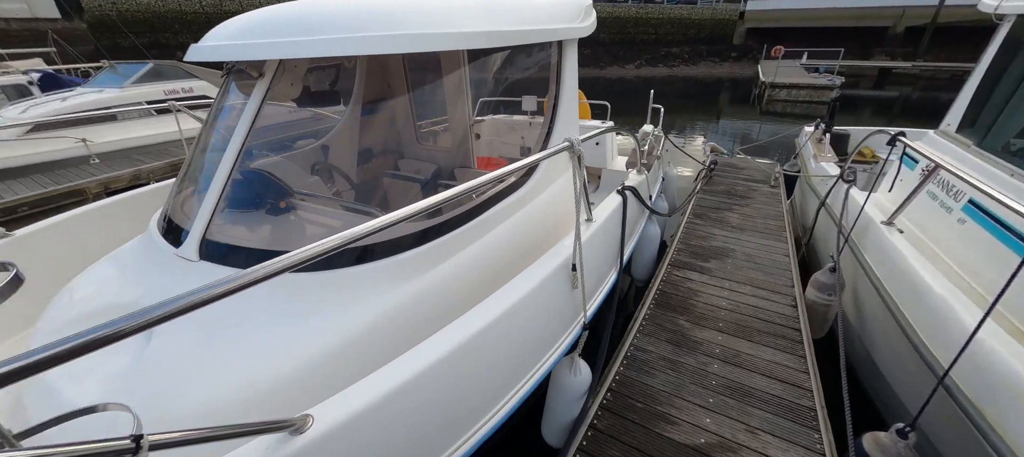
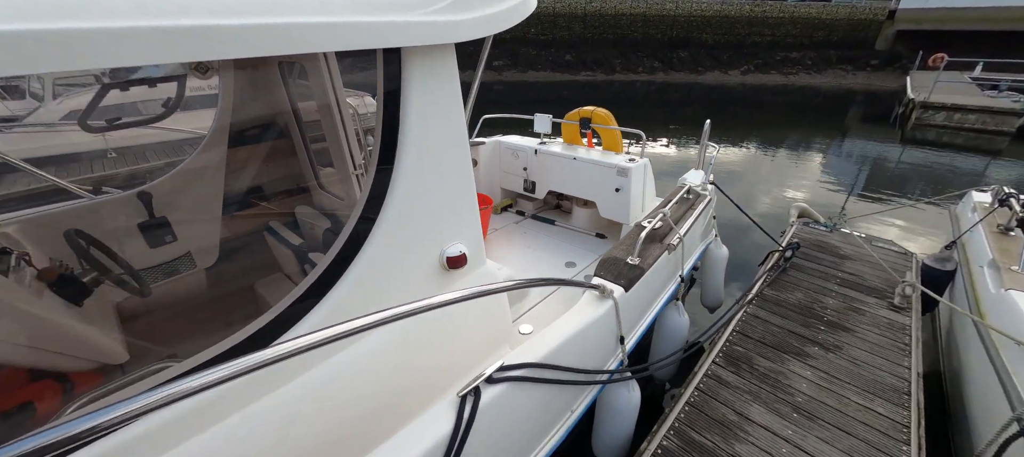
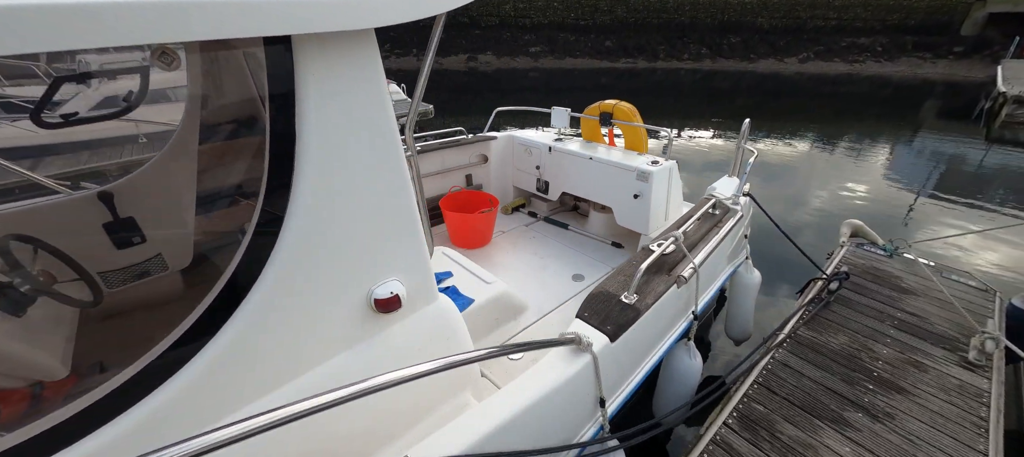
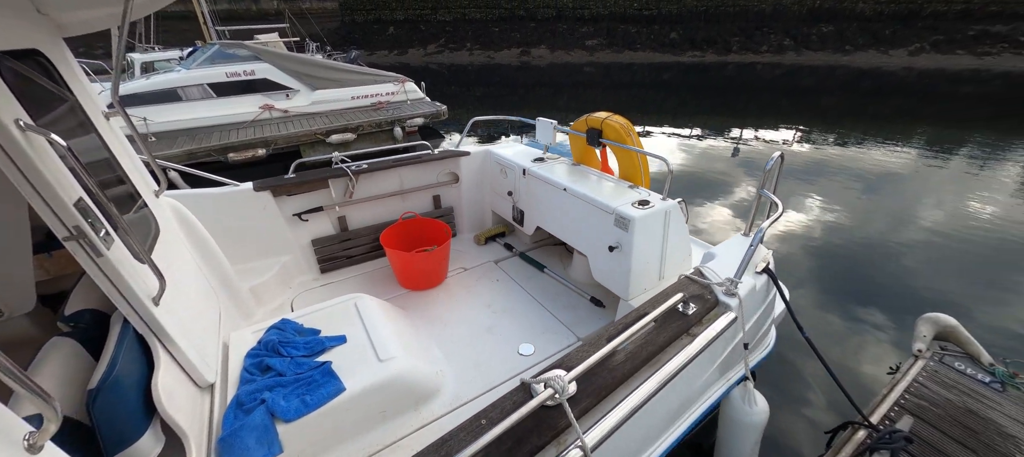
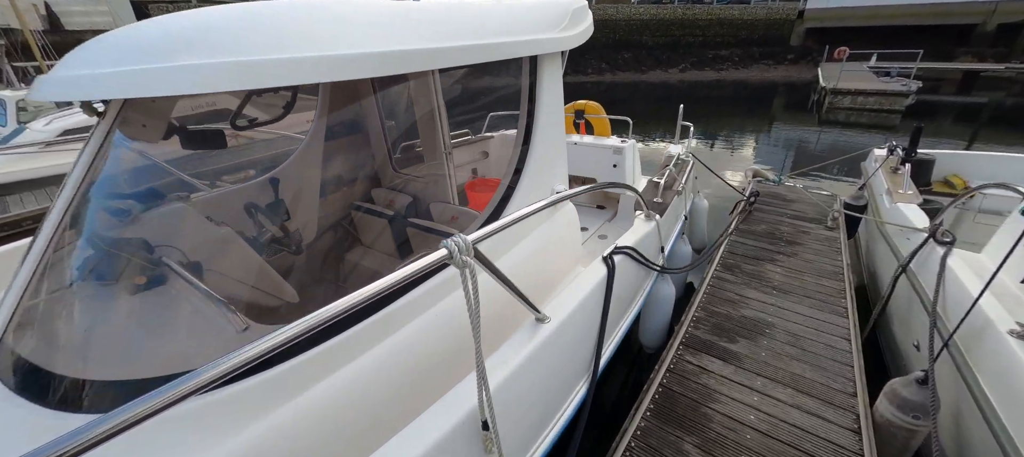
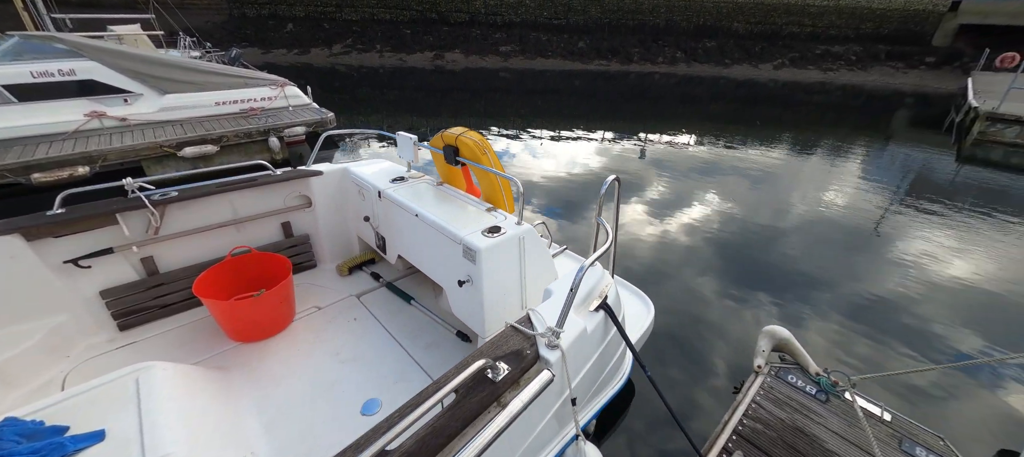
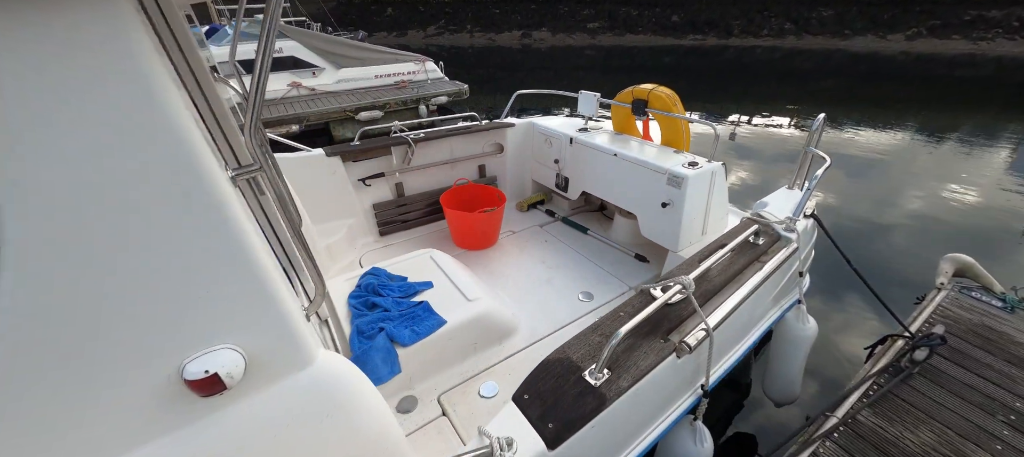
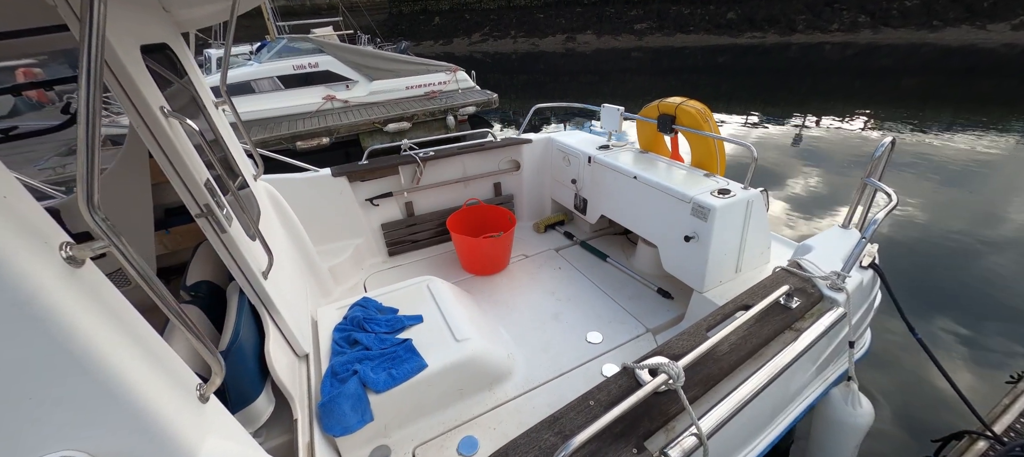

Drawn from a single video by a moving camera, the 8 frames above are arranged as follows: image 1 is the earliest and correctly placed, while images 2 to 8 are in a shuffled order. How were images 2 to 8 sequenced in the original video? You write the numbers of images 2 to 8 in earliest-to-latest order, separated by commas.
5, 2, 3, 7, 8, 4, 6
